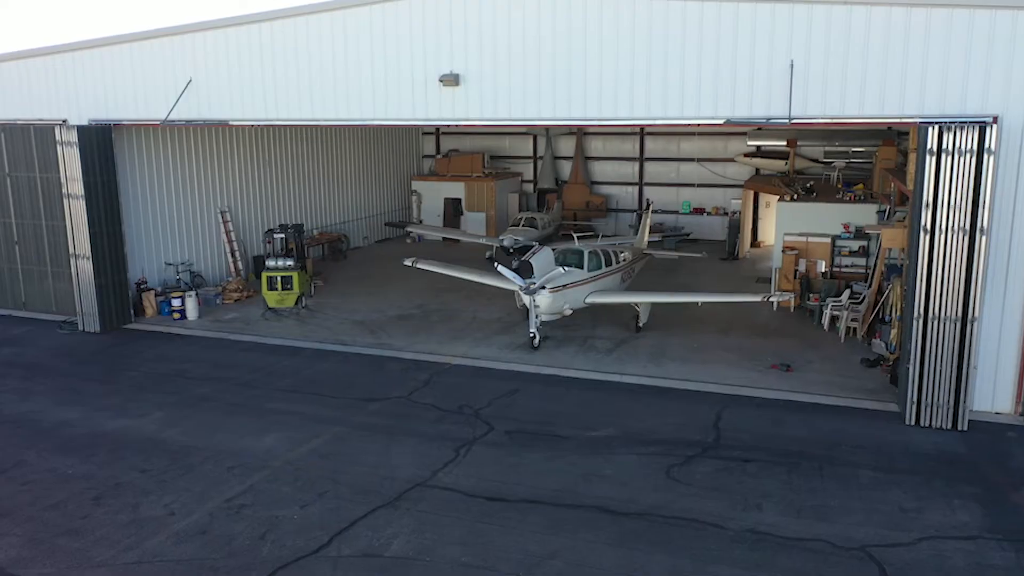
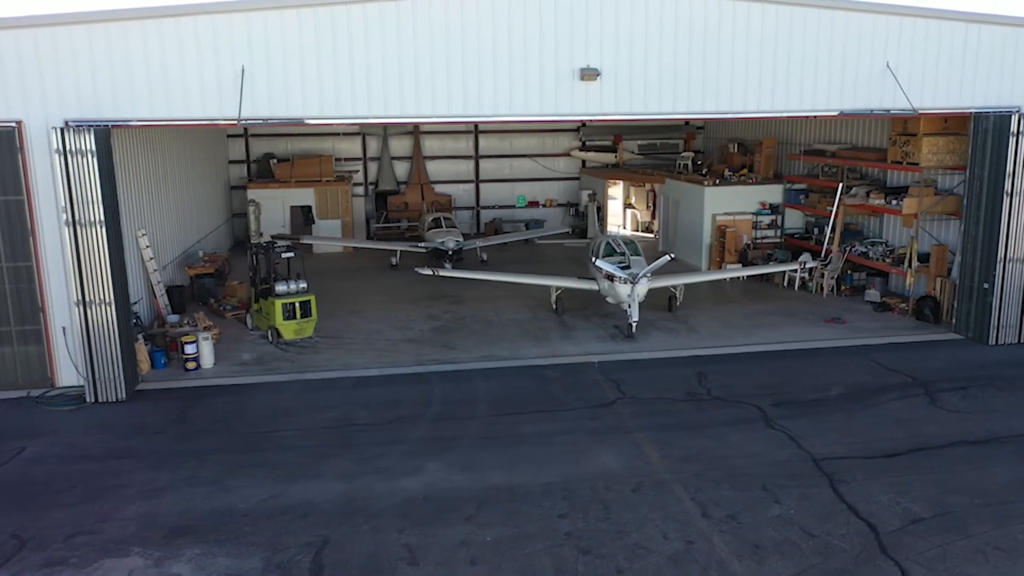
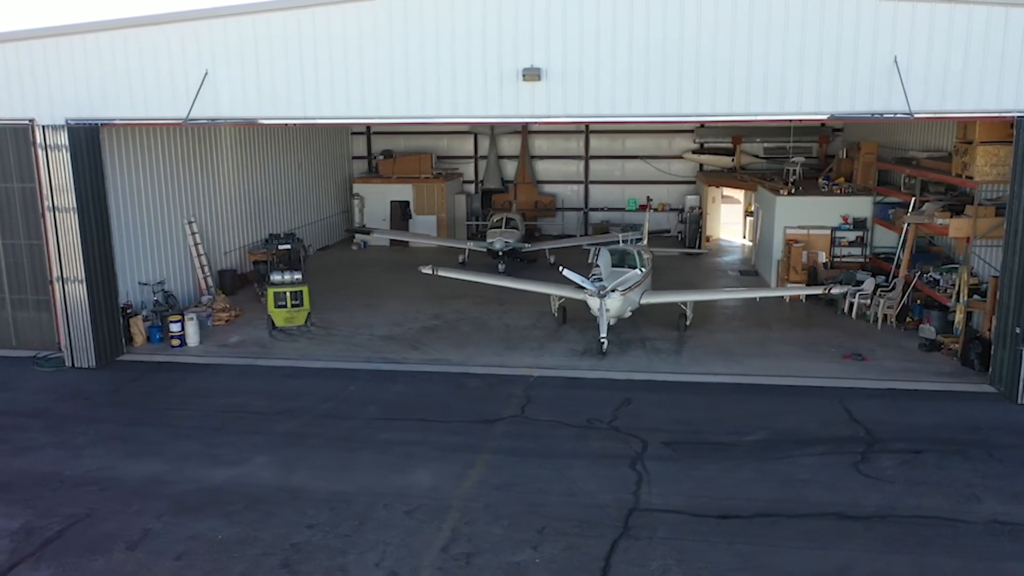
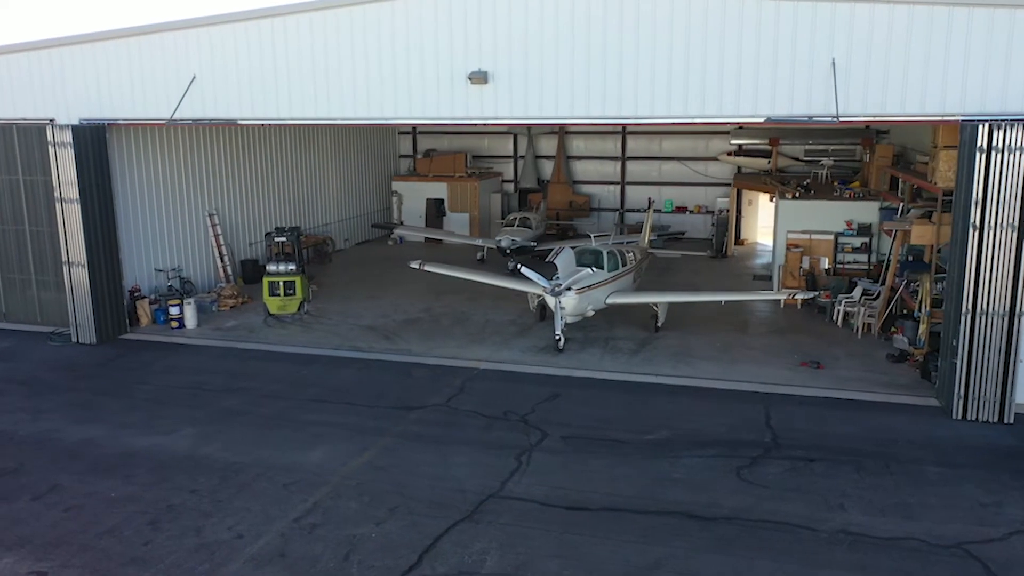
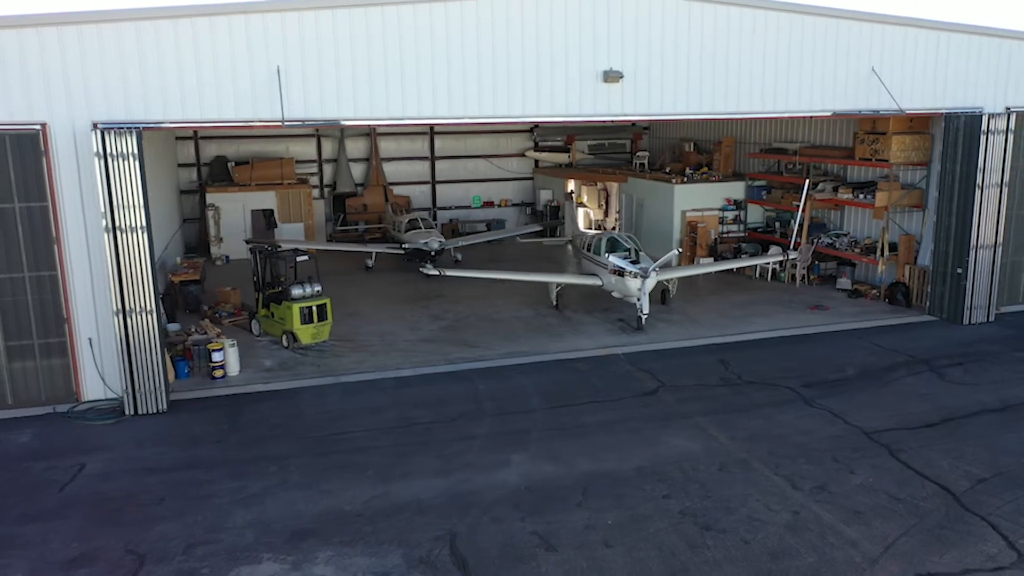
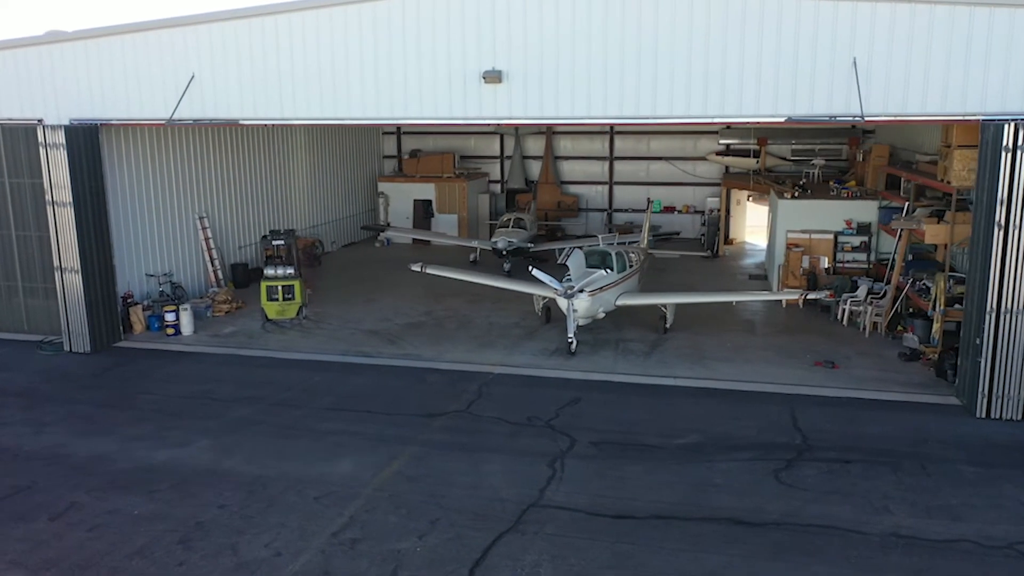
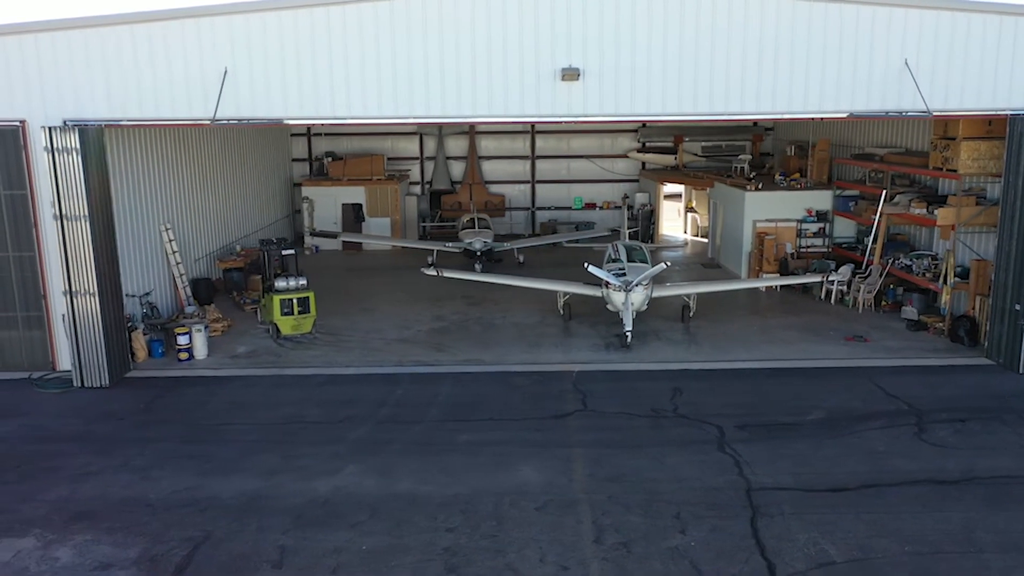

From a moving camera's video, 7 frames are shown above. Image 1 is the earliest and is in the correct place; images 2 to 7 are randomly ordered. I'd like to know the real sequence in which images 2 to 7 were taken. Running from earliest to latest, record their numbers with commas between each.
4, 6, 3, 7, 2, 5
